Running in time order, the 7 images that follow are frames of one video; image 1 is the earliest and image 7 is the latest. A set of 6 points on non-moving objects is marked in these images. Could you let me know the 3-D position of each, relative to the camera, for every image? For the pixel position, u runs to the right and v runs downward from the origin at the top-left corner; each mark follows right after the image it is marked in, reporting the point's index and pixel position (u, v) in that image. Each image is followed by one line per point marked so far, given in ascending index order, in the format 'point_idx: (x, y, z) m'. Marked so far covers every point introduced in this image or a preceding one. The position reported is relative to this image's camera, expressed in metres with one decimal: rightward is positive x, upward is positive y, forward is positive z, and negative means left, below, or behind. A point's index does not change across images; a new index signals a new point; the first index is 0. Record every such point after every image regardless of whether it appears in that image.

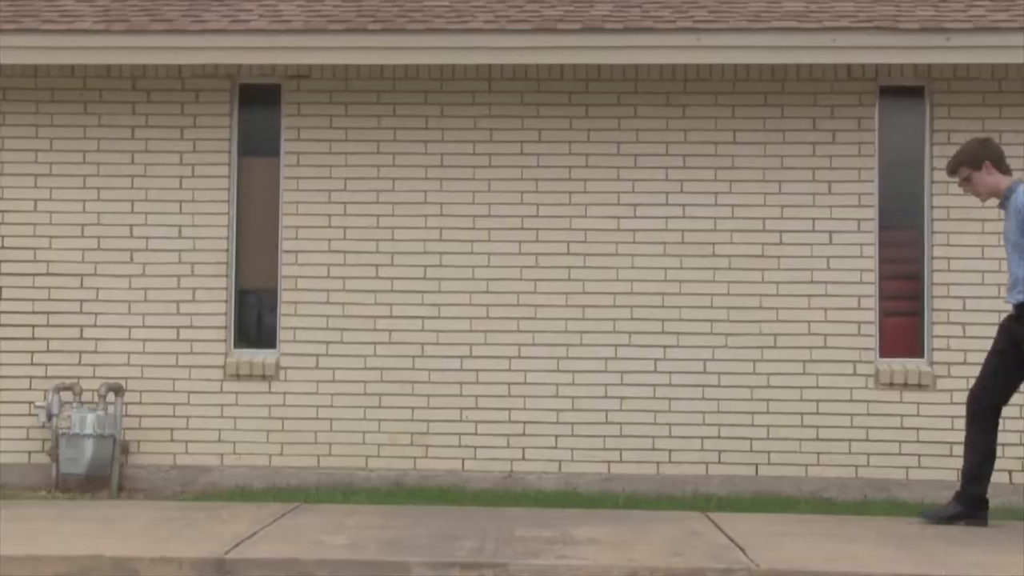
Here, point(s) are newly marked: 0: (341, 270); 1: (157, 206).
0: (-2.4, +0.3, +7.6) m
1: (-5.1, +1.2, +7.6) m
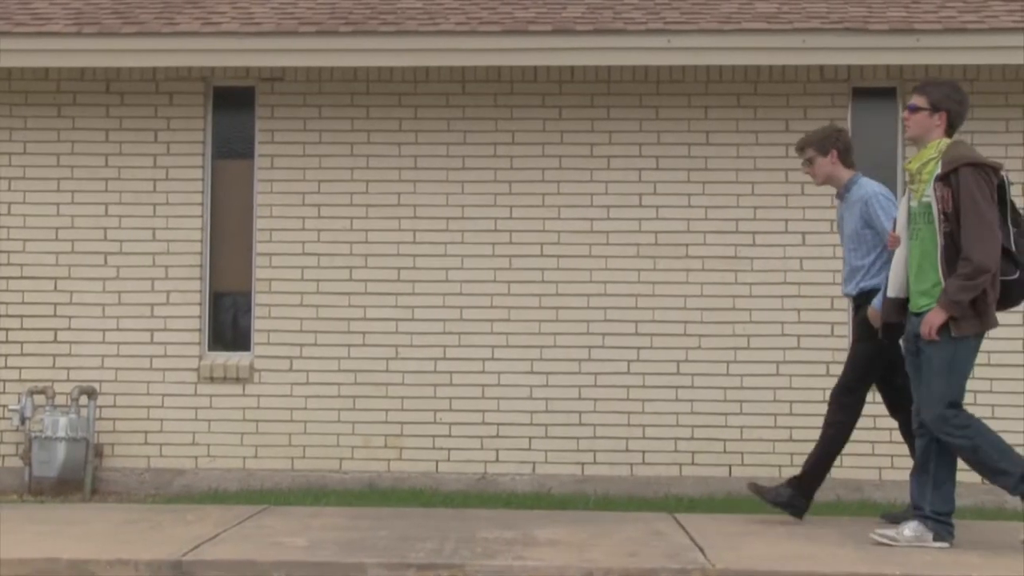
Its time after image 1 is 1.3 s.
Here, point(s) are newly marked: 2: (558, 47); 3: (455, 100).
0: (-2.8, +0.2, +7.6) m
1: (-5.5, +1.1, +7.7) m
2: (+0.6, +3.3, +7.2) m
3: (-0.8, +2.7, +7.7) m
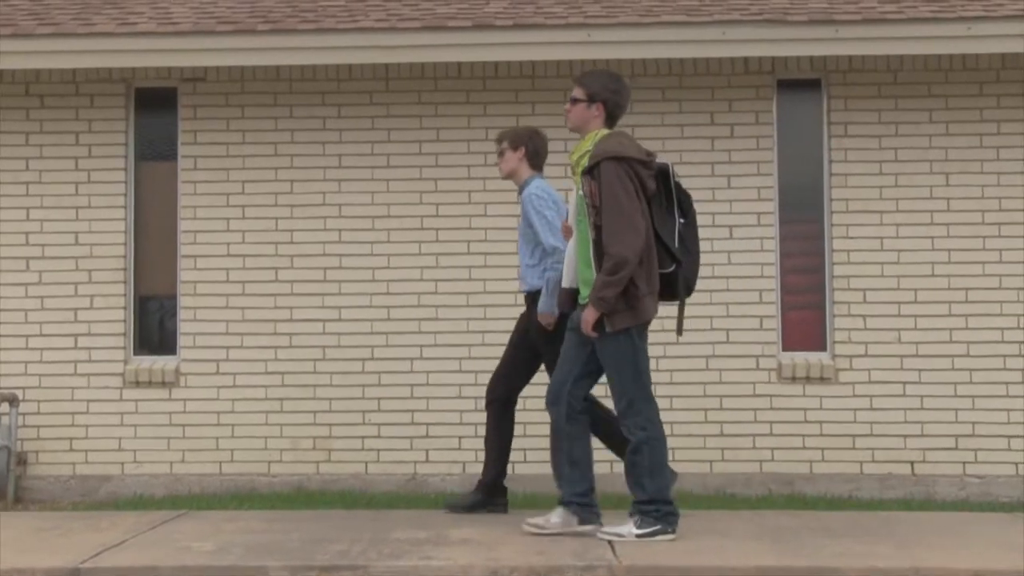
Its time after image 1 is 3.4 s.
0: (-3.9, +0.2, +7.5) m
1: (-6.5, +1.0, +7.6) m
2: (-0.5, +3.3, +7.1) m
3: (-1.9, +2.7, +7.6) m
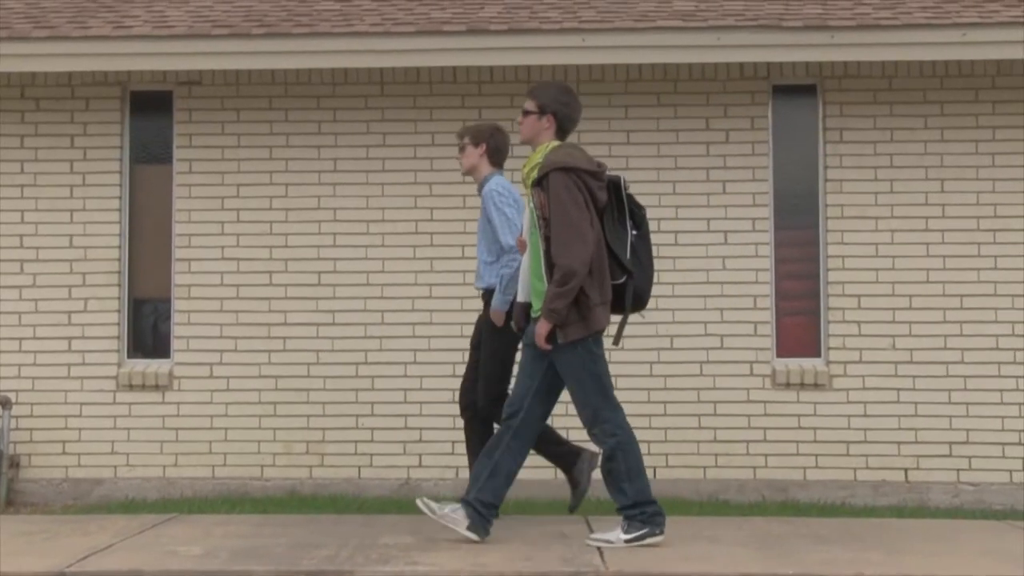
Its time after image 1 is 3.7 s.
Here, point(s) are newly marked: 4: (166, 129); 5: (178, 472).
0: (-1.9, +0.2, +7.5) m
1: (-4.6, +1.0, +7.5) m
2: (+1.5, +3.3, +7.1) m
3: (+0.1, +2.7, +7.5) m
4: (-4.9, +2.3, +7.6) m
5: (-4.7, -2.6, +7.5) m
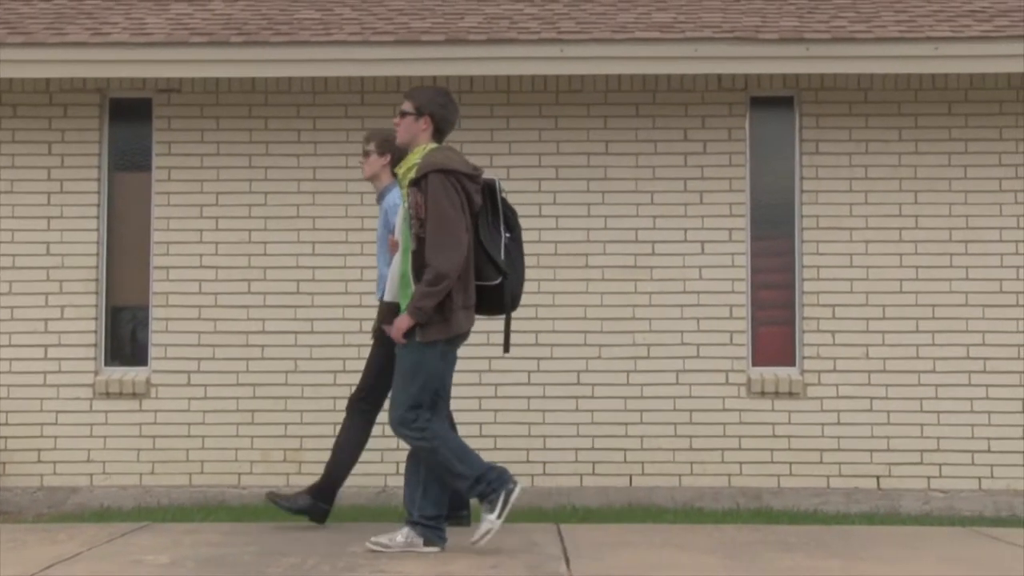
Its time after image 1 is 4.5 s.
0: (-2.2, 0.0, +7.5) m
1: (-4.9, +0.9, +7.5) m
2: (+1.2, +3.1, +7.1) m
3: (-0.2, +2.5, +7.6) m
4: (-5.2, +2.2, +7.6) m
5: (-5.0, -2.7, +7.5) m
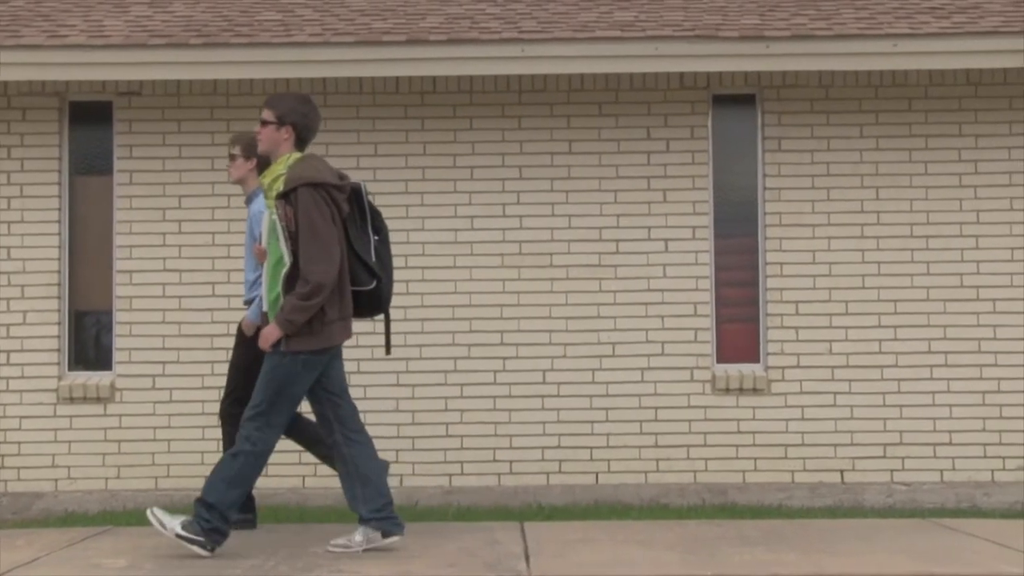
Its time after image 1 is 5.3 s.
0: (-2.7, 0.0, +7.5) m
1: (-5.4, +0.9, +7.5) m
2: (+0.7, +3.1, +7.1) m
3: (-0.7, +2.5, +7.6) m
4: (-5.7, +2.1, +7.6) m
5: (-5.5, -2.8, +7.4) m
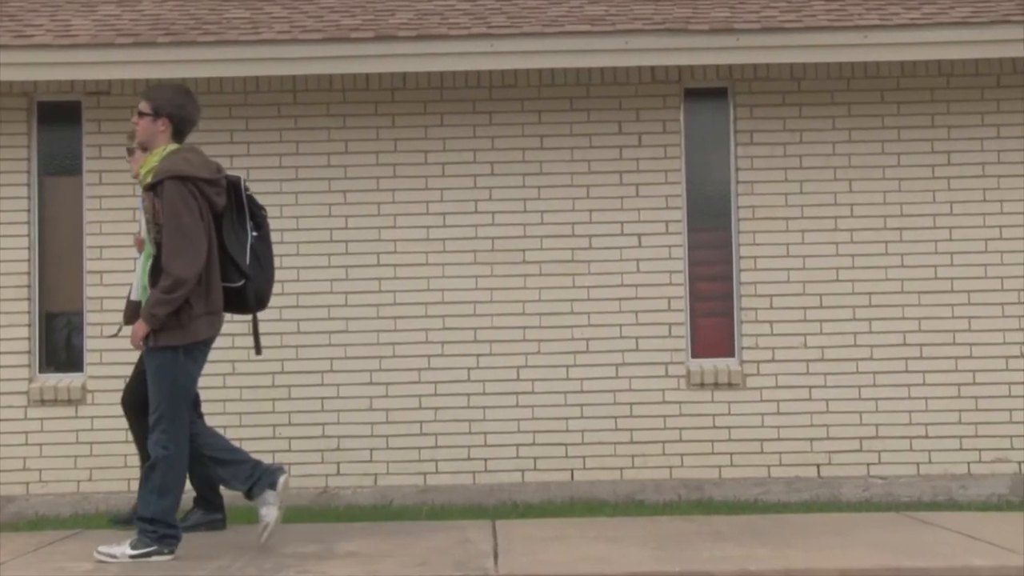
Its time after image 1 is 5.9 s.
0: (-3.1, 0.0, +7.4) m
1: (-5.8, +0.8, +7.4) m
2: (+0.3, +3.2, +7.1) m
3: (-1.1, +2.6, +7.5) m
4: (-6.1, +2.1, +7.5) m
5: (-5.9, -2.8, +7.4) m
